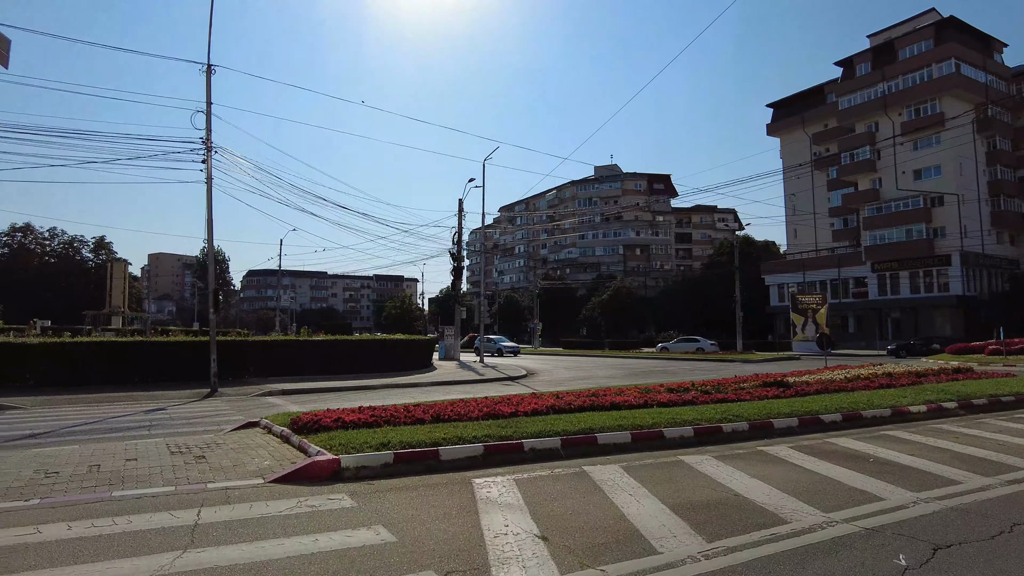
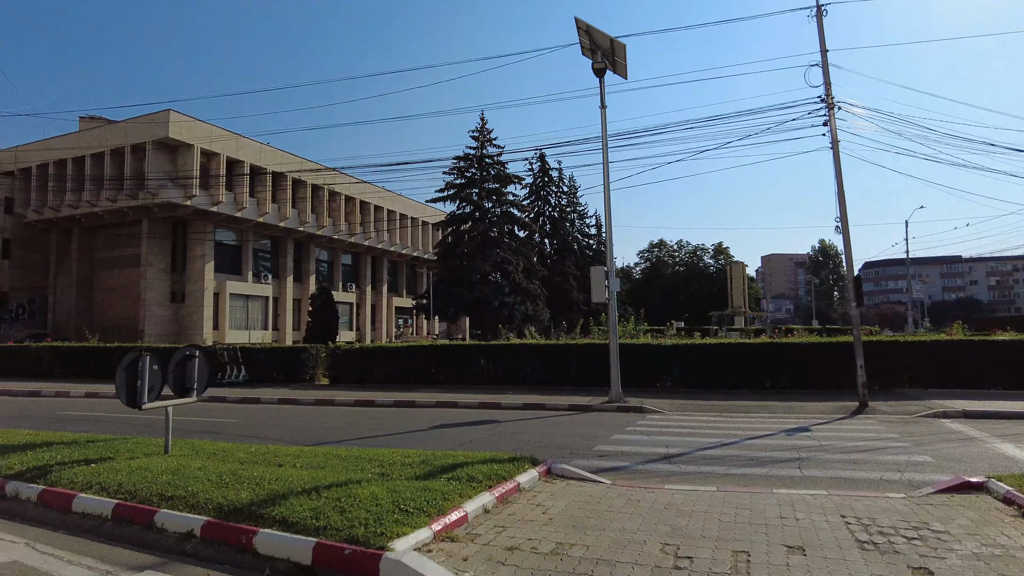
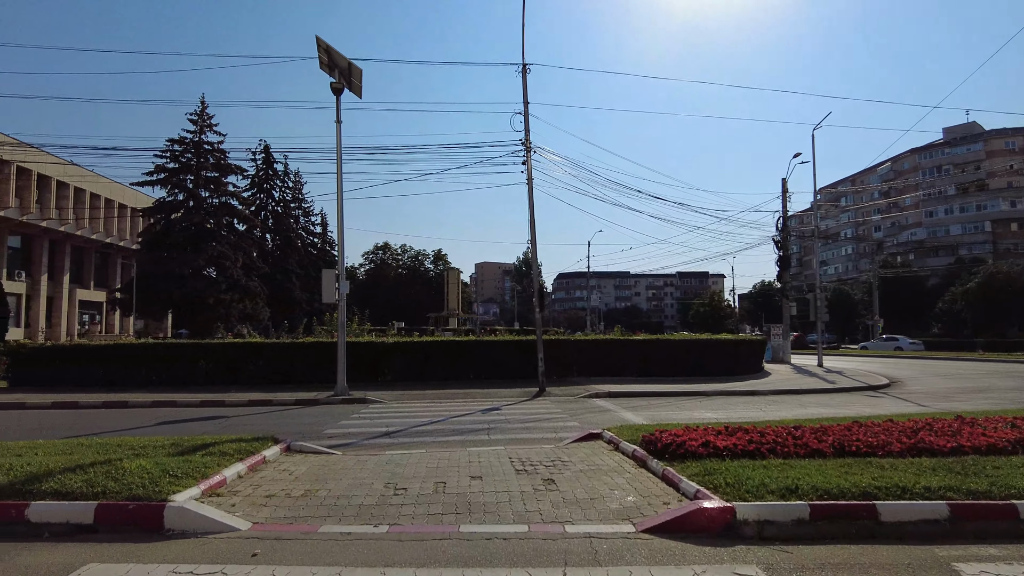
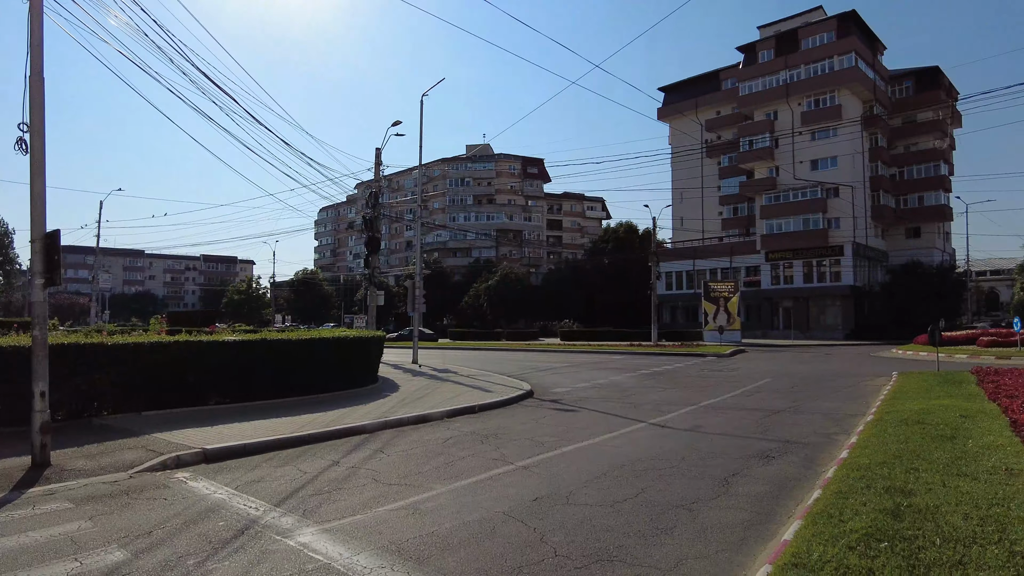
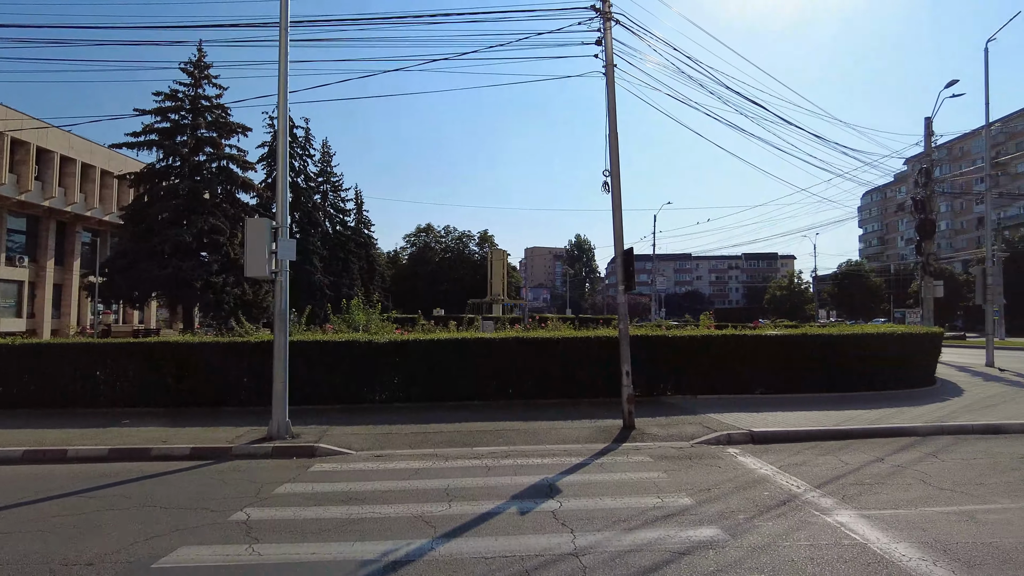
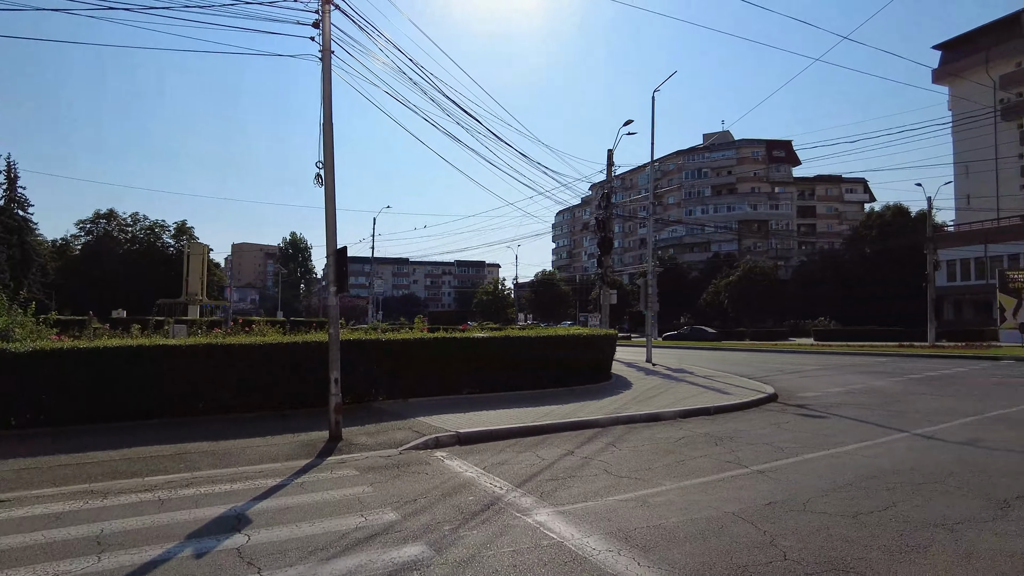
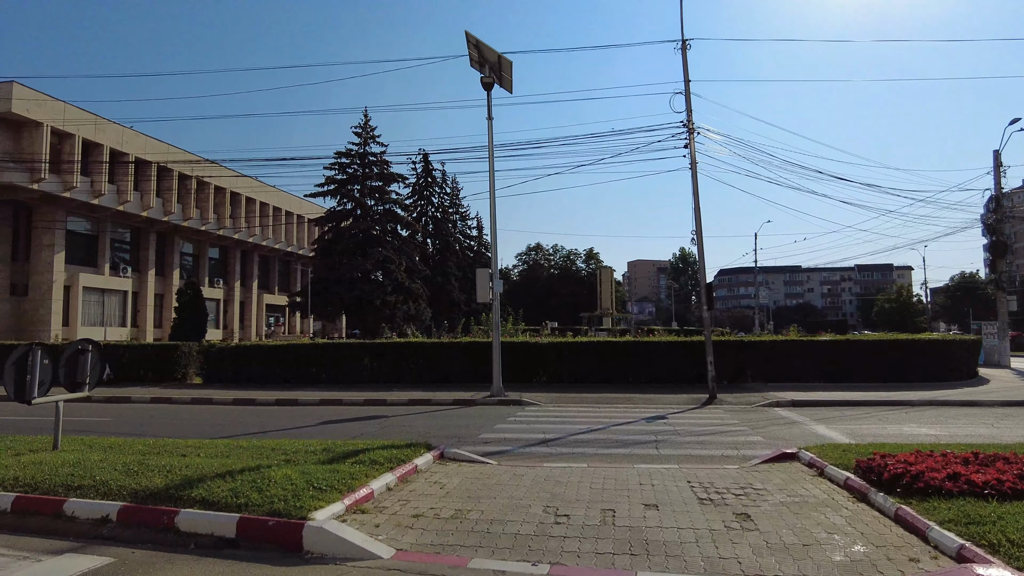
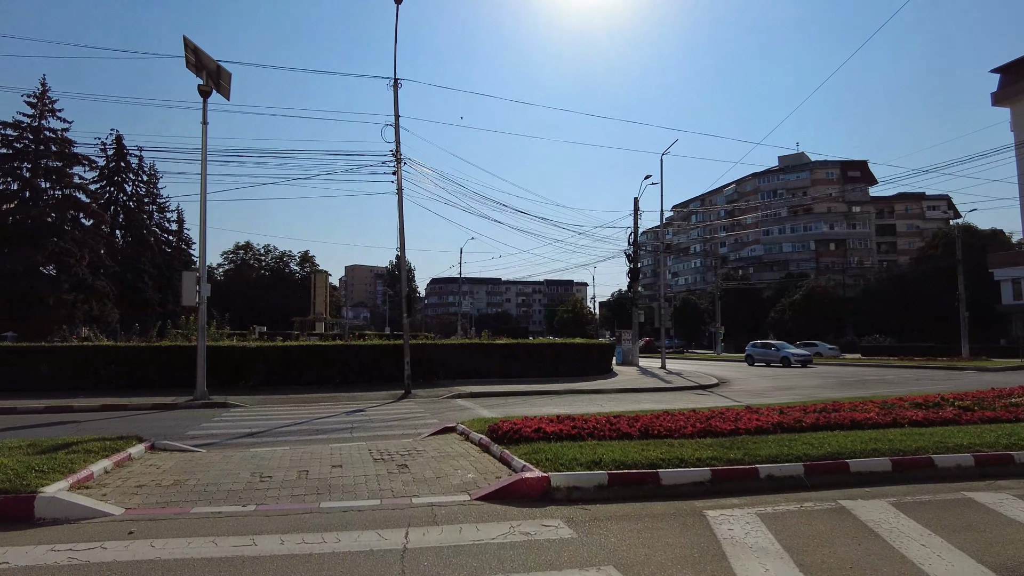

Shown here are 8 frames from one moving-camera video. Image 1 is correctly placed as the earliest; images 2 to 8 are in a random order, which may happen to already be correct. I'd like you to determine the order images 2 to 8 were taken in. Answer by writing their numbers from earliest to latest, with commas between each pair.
8, 3, 7, 2, 5, 6, 4
